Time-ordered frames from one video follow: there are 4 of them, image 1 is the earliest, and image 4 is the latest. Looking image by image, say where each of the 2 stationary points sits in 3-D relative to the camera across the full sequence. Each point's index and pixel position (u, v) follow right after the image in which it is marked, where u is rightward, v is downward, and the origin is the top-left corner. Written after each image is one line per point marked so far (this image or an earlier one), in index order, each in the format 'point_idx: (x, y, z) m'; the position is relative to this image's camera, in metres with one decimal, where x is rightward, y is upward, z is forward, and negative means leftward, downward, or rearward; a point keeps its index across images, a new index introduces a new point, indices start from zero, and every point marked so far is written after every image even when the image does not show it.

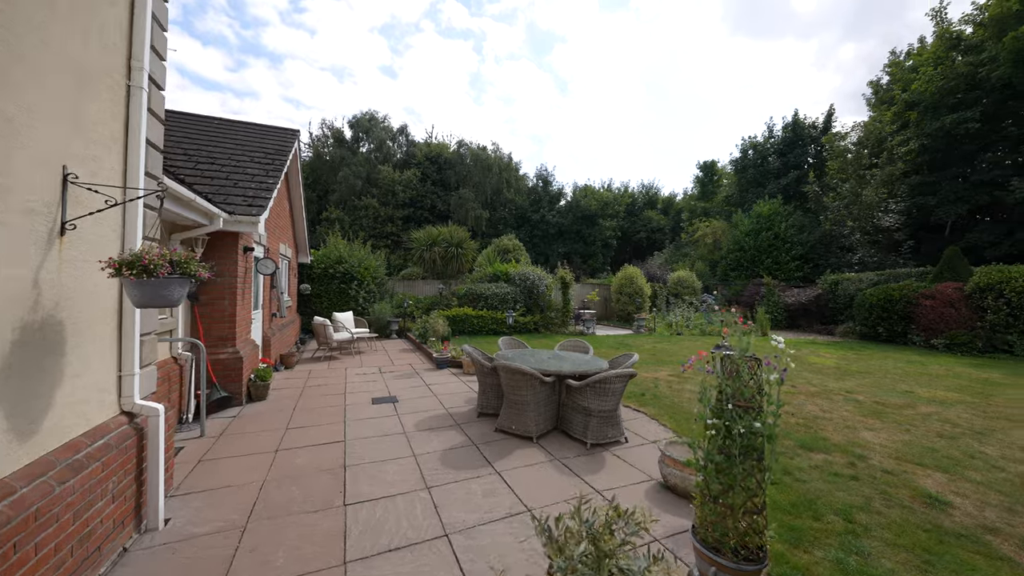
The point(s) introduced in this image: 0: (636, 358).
0: (+1.4, -0.8, +4.2) m
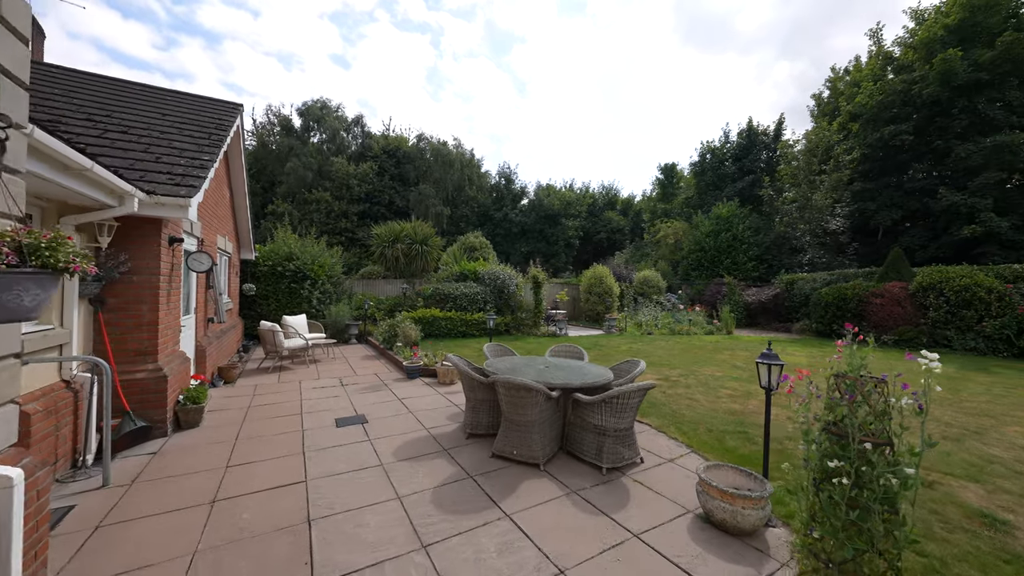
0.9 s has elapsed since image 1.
0: (+1.3, -0.8, +3.8) m
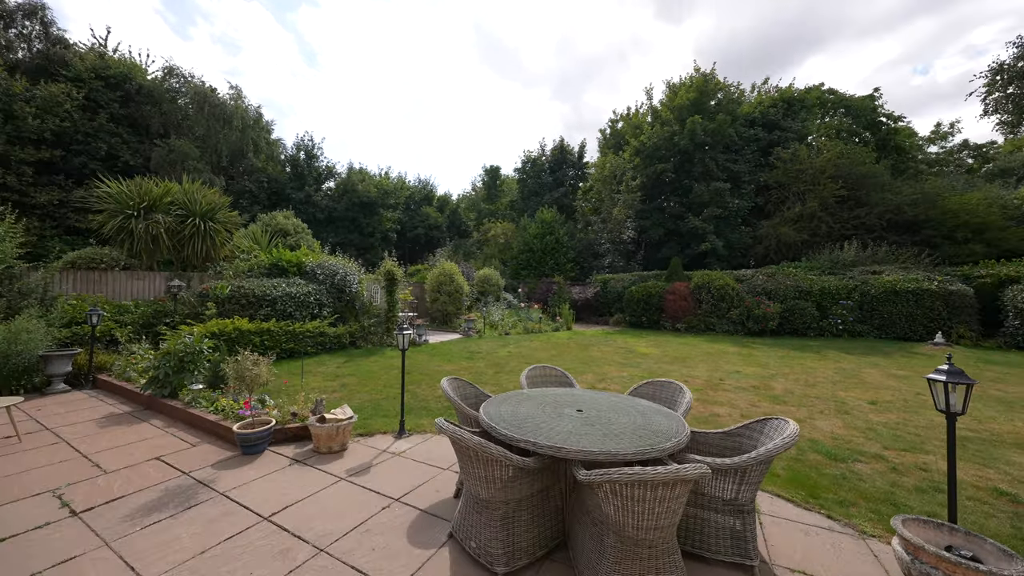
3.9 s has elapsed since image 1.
0: (+1.4, -0.8, +2.9) m
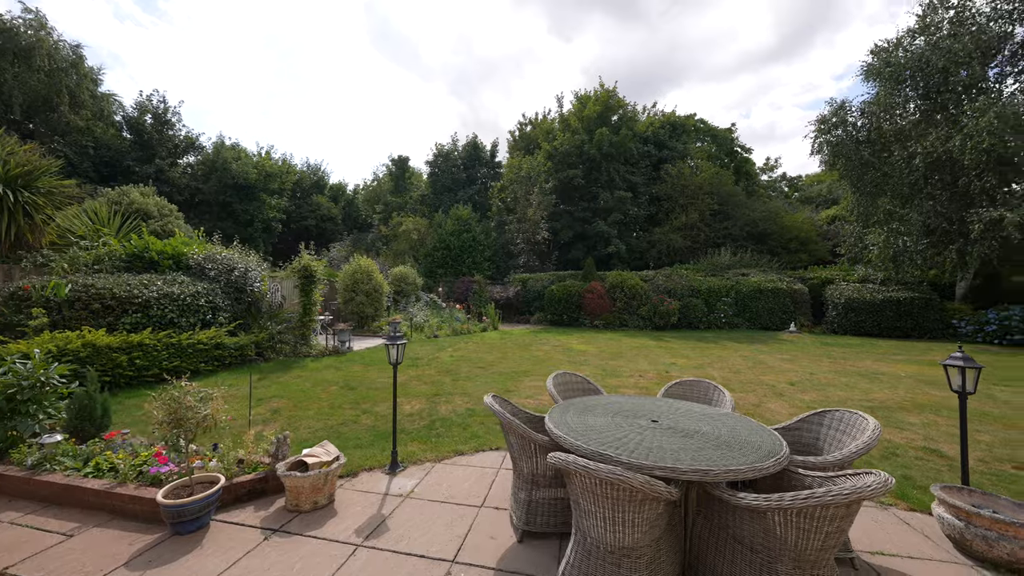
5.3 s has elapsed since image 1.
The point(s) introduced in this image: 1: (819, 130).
0: (+1.7, -0.8, +2.9) m
1: (+9.7, +5.0, +11.6) m
